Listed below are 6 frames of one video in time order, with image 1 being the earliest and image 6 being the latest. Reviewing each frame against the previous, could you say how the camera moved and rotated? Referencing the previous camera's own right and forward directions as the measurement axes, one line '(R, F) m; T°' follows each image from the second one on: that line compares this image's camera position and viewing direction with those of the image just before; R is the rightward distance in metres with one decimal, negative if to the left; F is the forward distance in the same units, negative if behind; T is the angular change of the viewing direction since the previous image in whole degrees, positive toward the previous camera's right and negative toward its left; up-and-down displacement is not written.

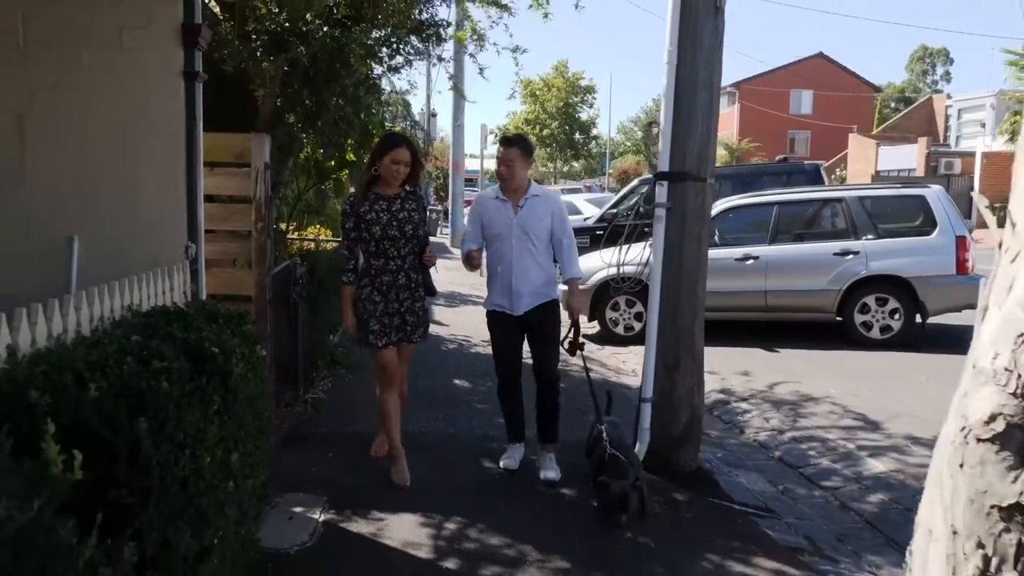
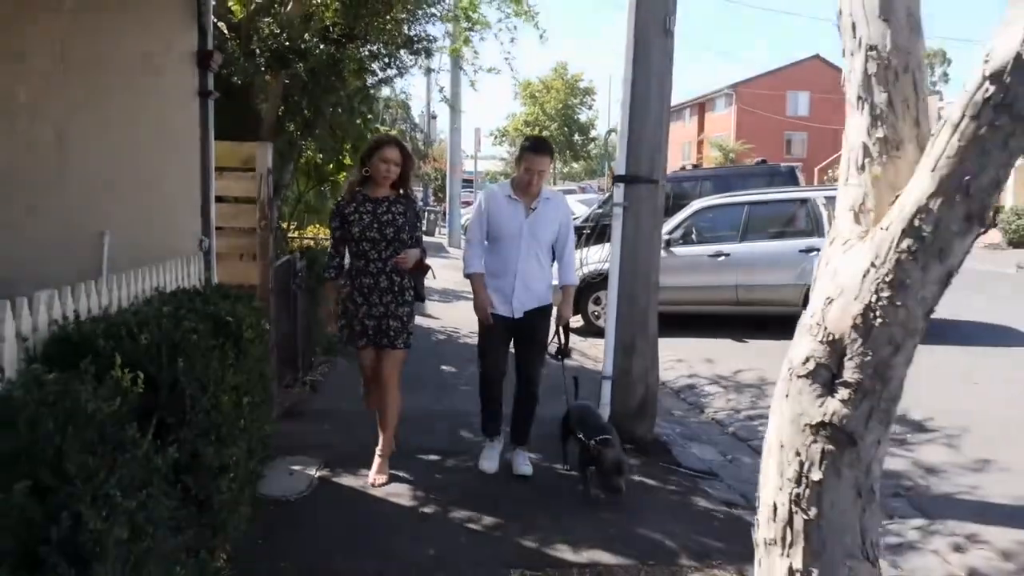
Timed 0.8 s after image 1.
(+0.2, -0.7) m; 0°
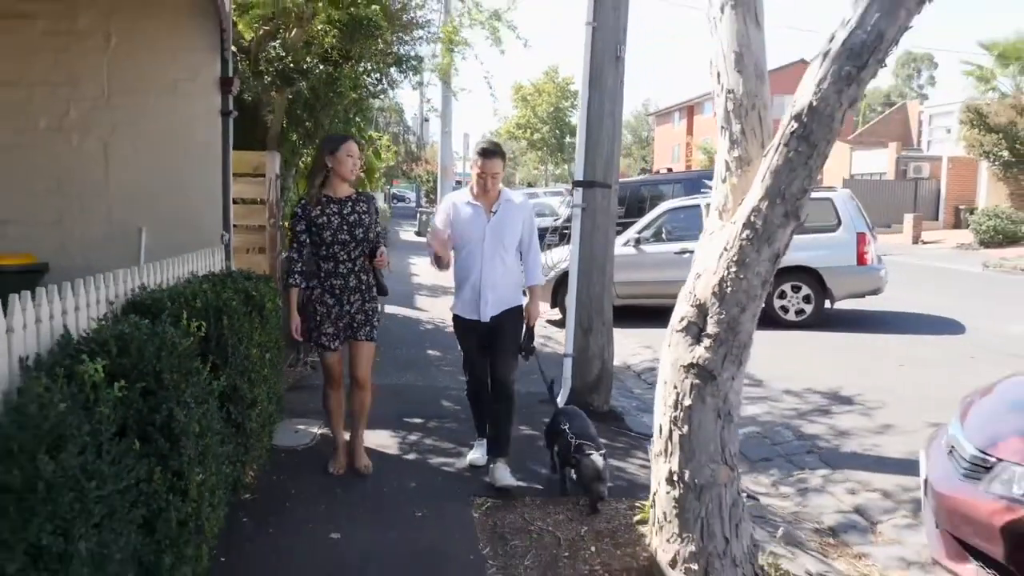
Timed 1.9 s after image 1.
(+0.2, -0.9) m; 0°
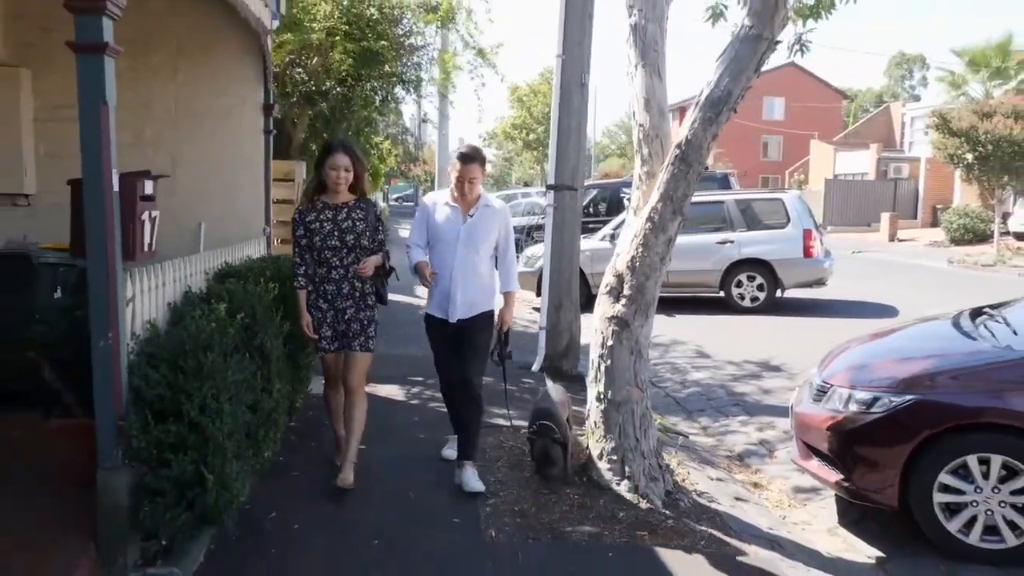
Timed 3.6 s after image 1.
(+0.1, -1.5) m; 0°
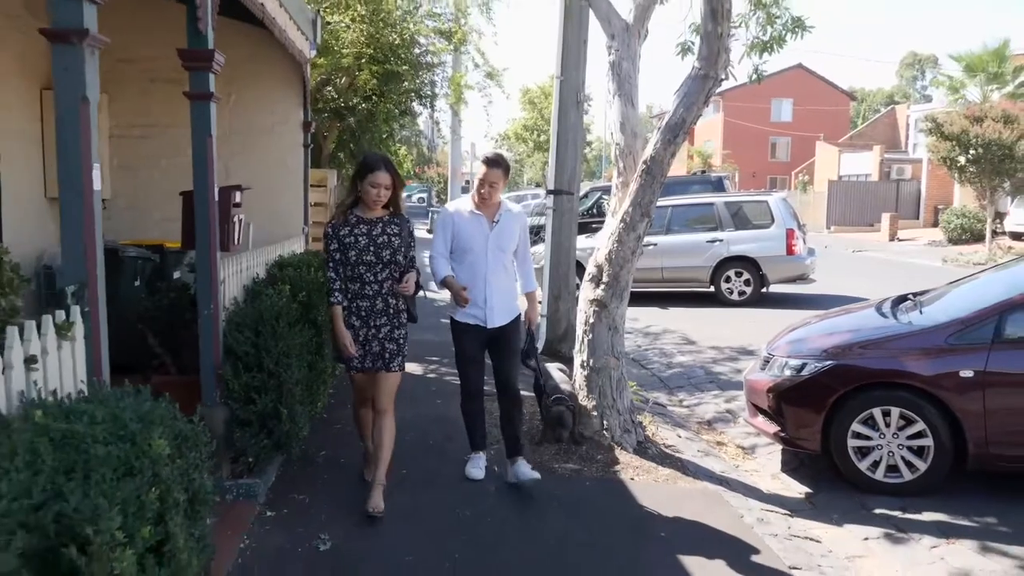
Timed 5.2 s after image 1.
(+0.1, -1.2) m; -1°
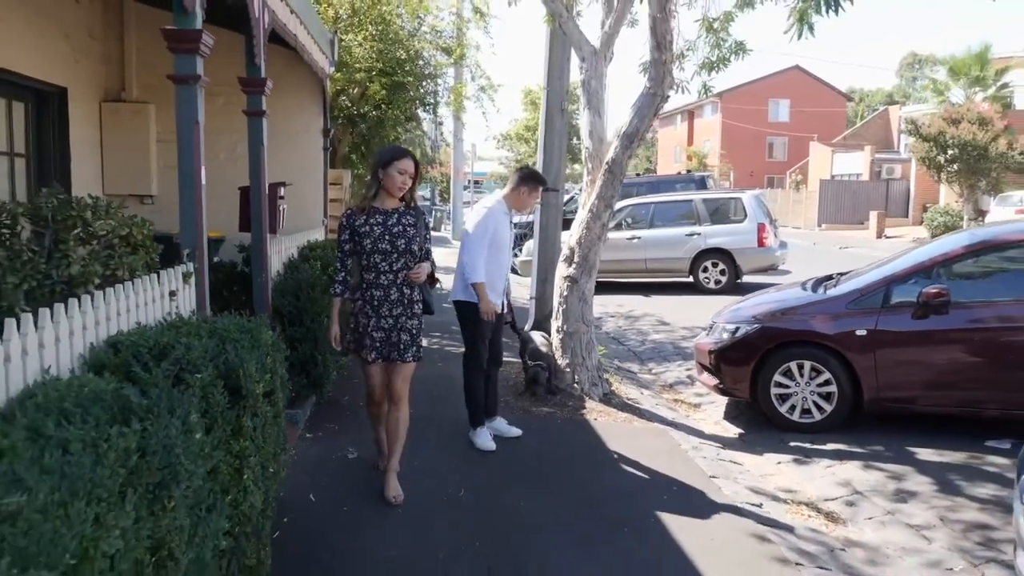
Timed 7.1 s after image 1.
(+0.1, -1.3) m; 0°
